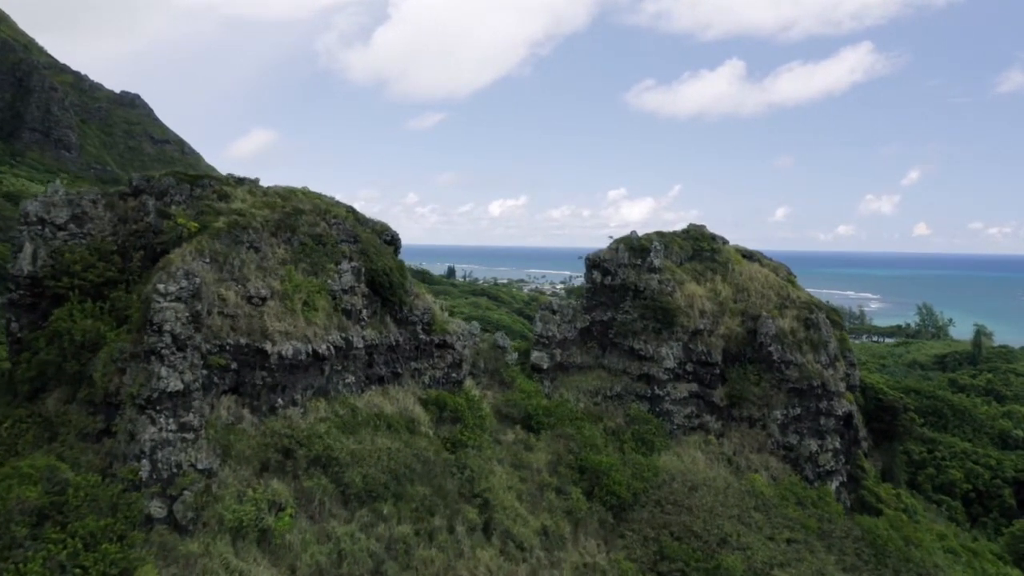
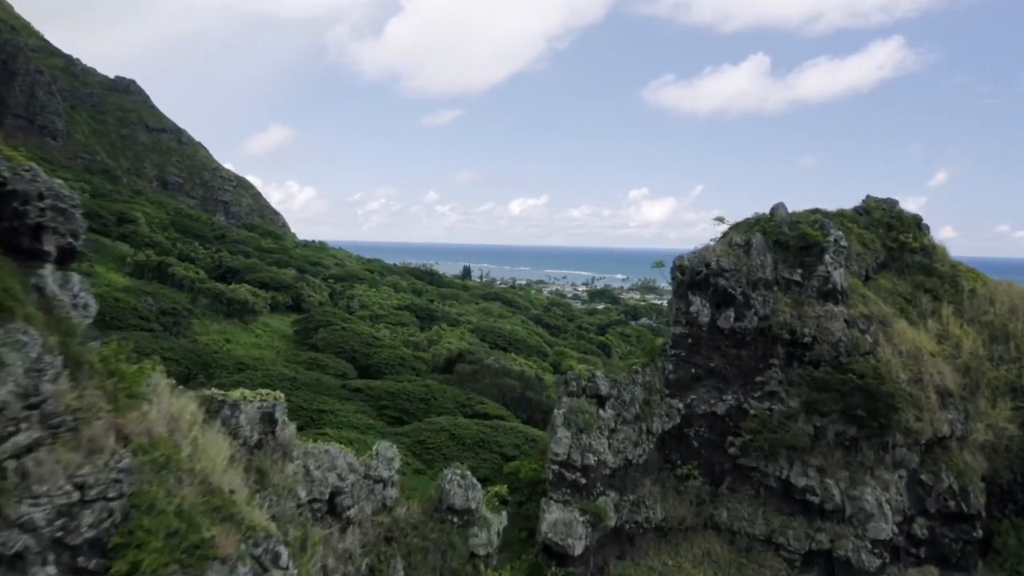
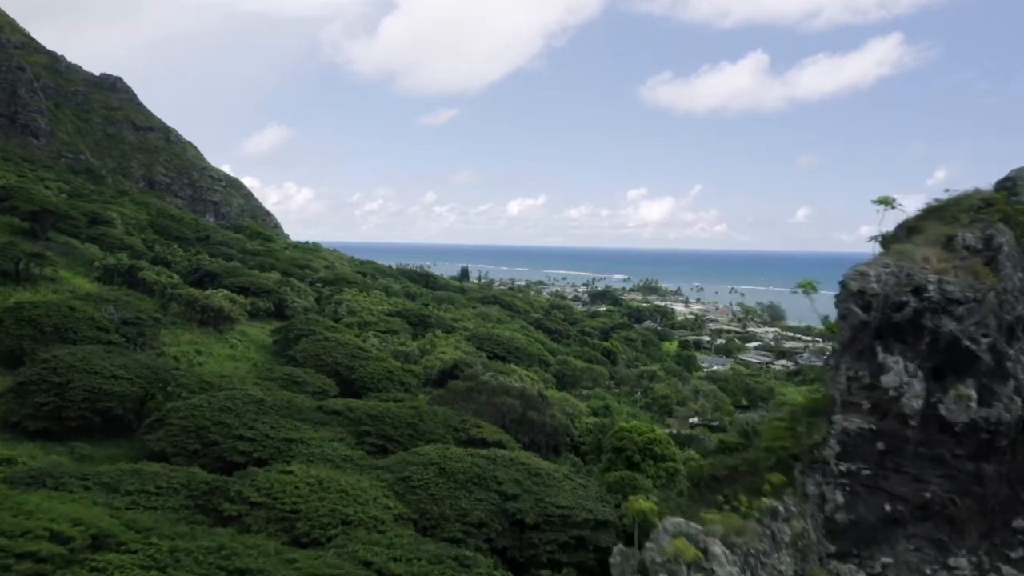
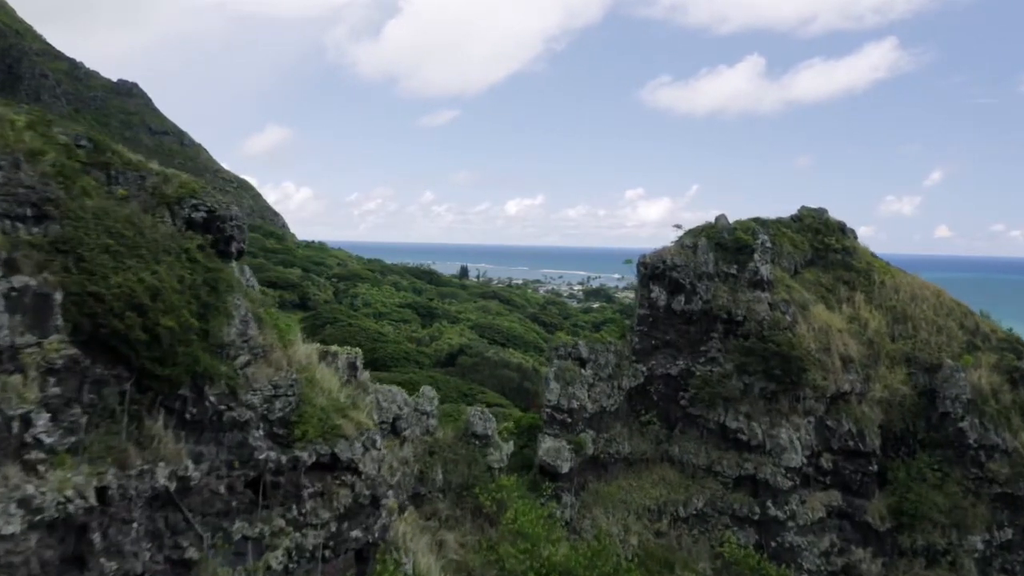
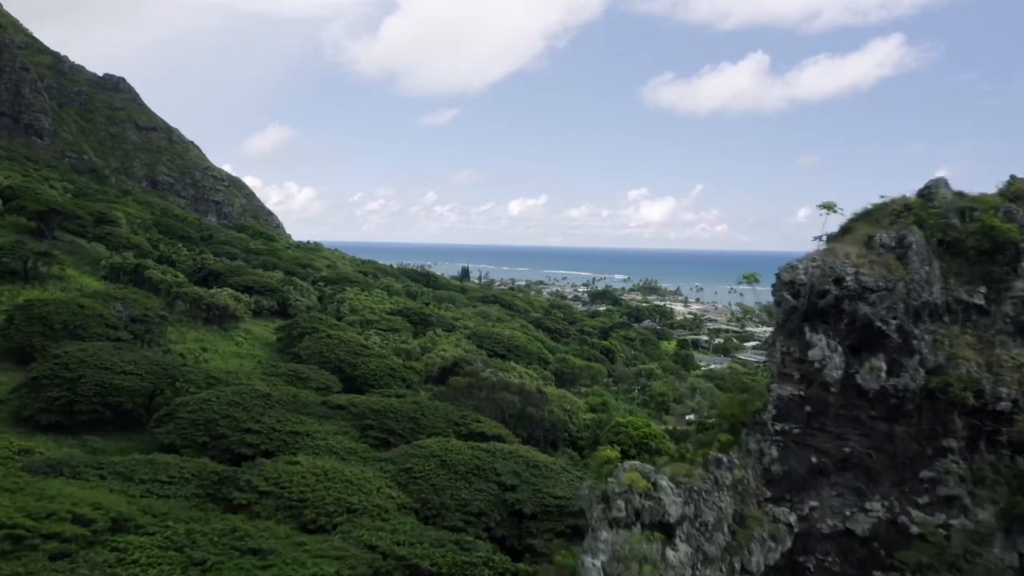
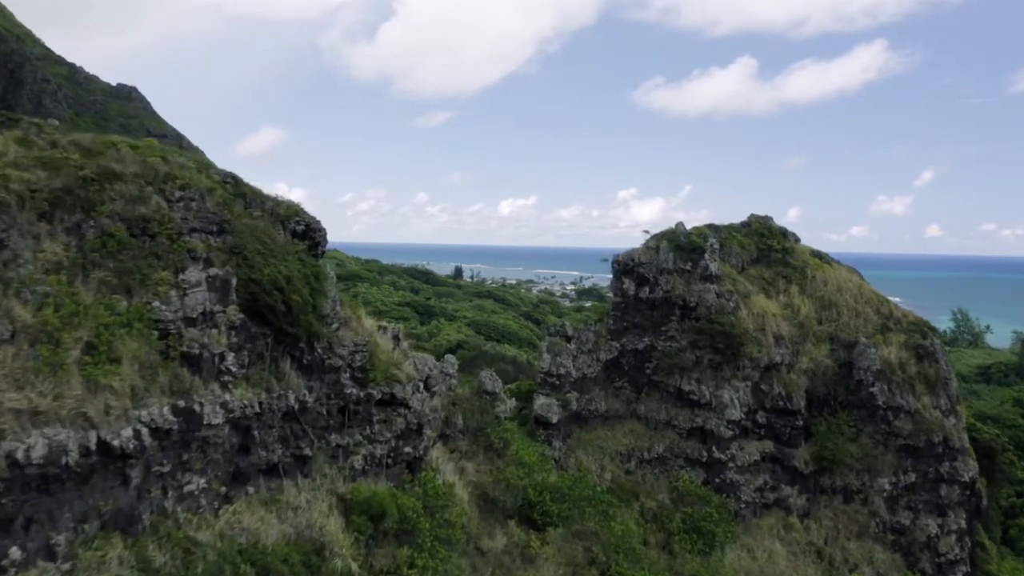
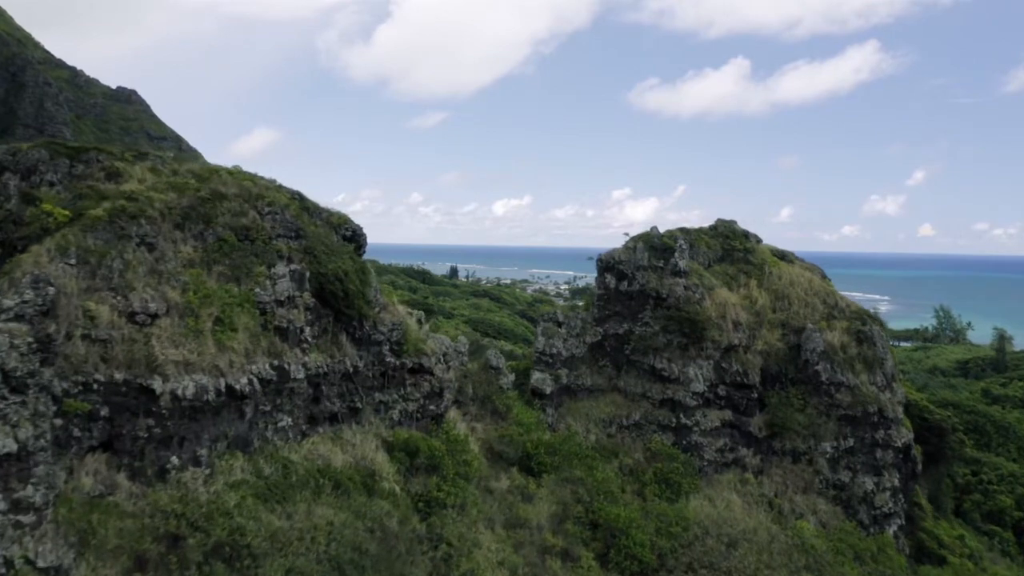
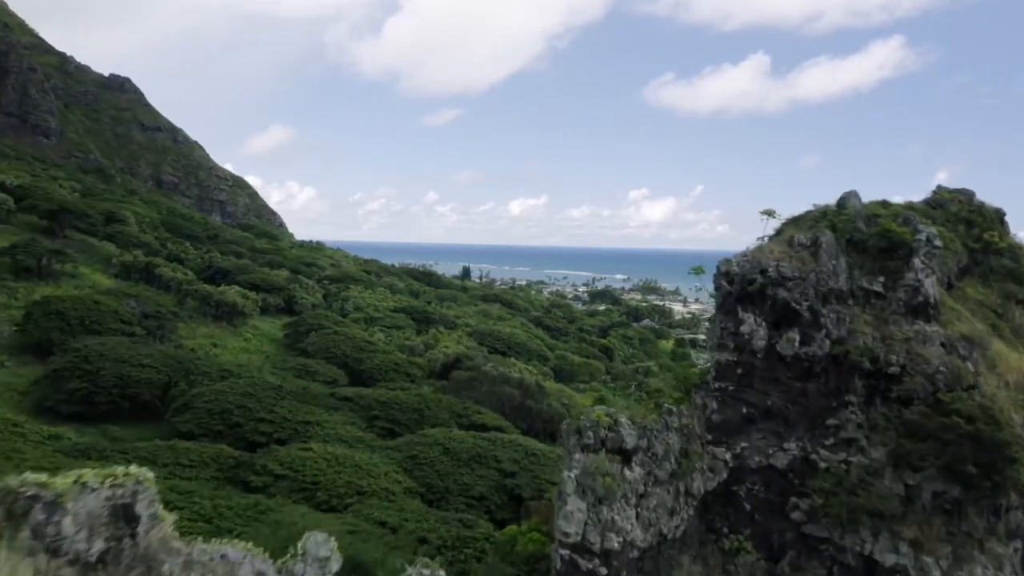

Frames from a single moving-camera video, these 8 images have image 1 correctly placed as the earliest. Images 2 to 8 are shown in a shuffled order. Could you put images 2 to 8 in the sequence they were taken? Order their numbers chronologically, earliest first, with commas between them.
7, 6, 4, 2, 8, 5, 3
